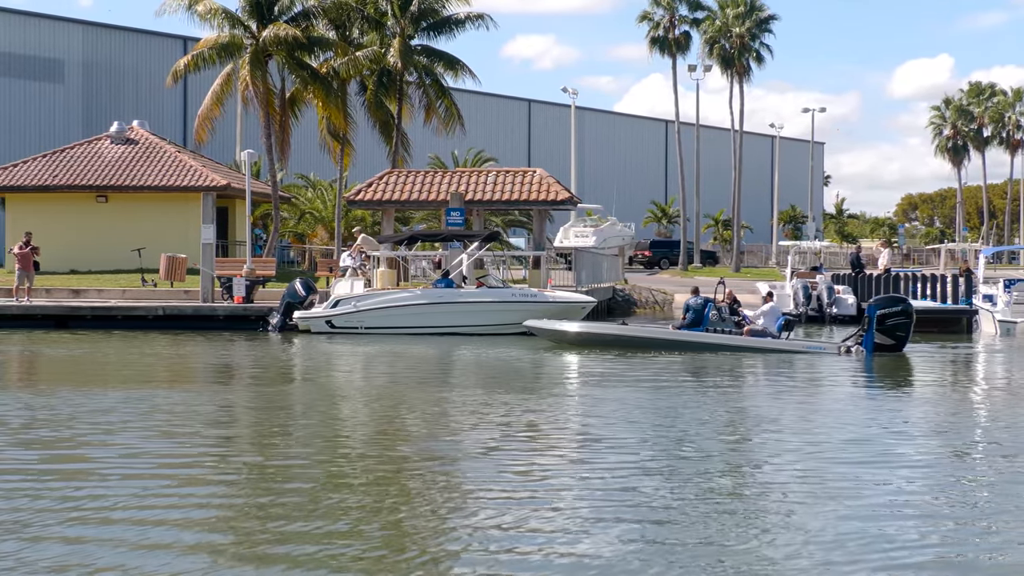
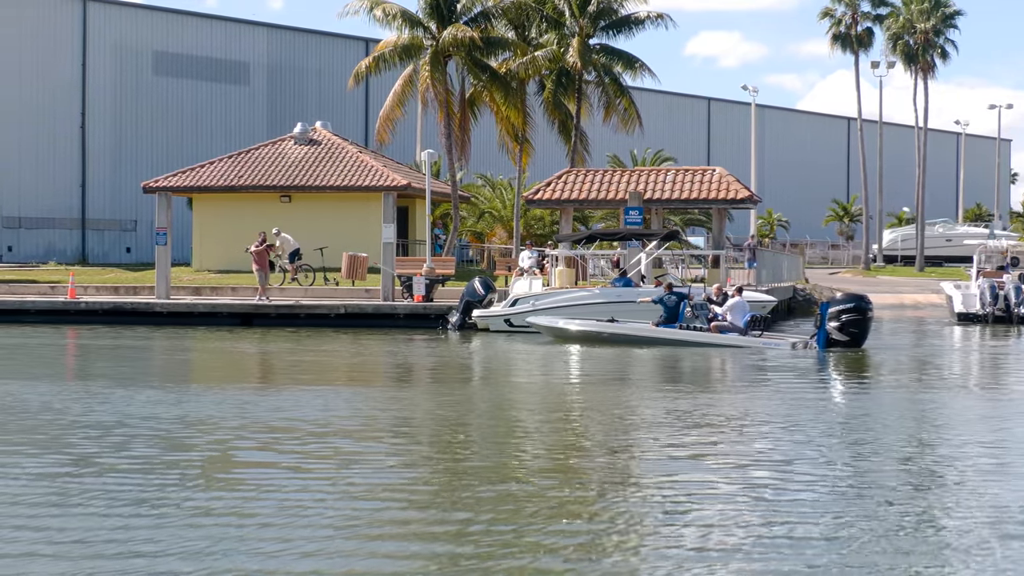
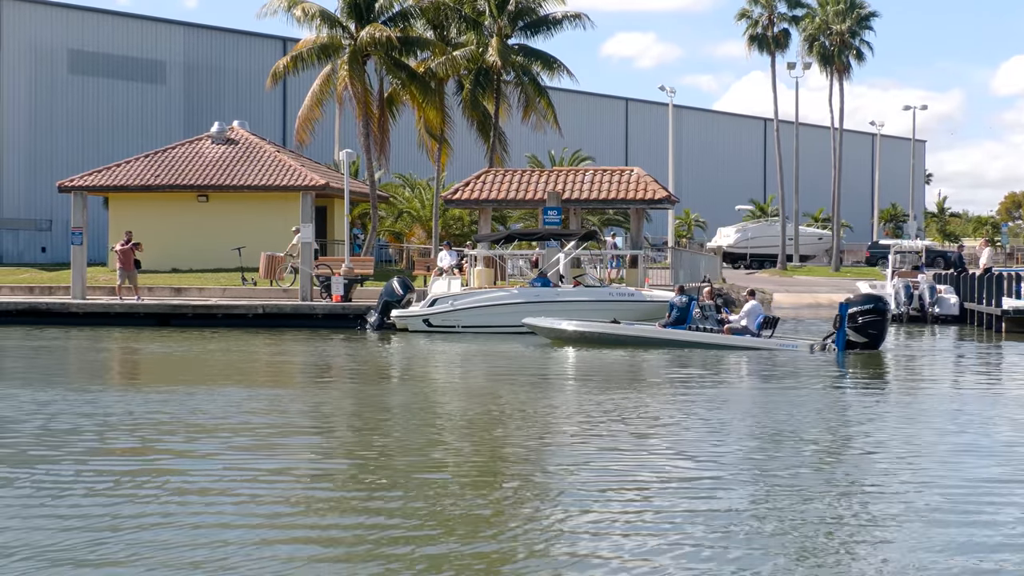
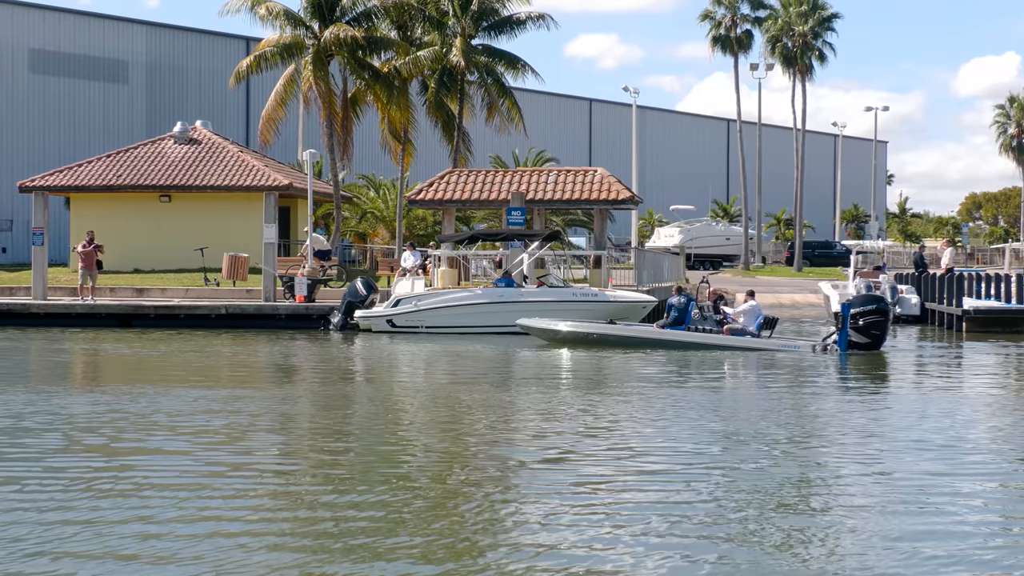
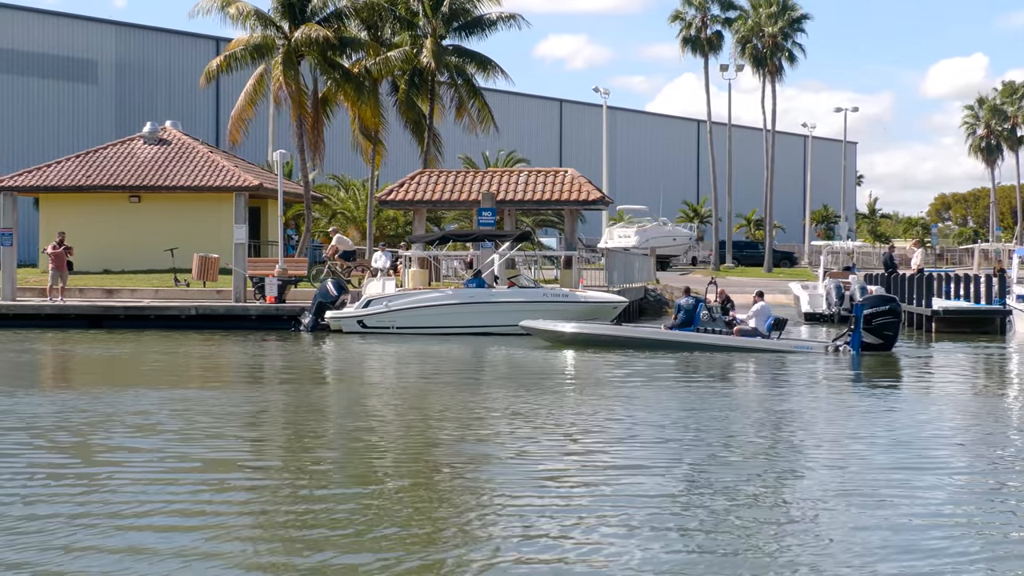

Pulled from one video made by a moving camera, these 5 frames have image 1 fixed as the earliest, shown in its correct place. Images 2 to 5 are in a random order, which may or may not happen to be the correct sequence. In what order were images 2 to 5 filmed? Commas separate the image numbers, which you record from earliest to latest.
5, 4, 3, 2
